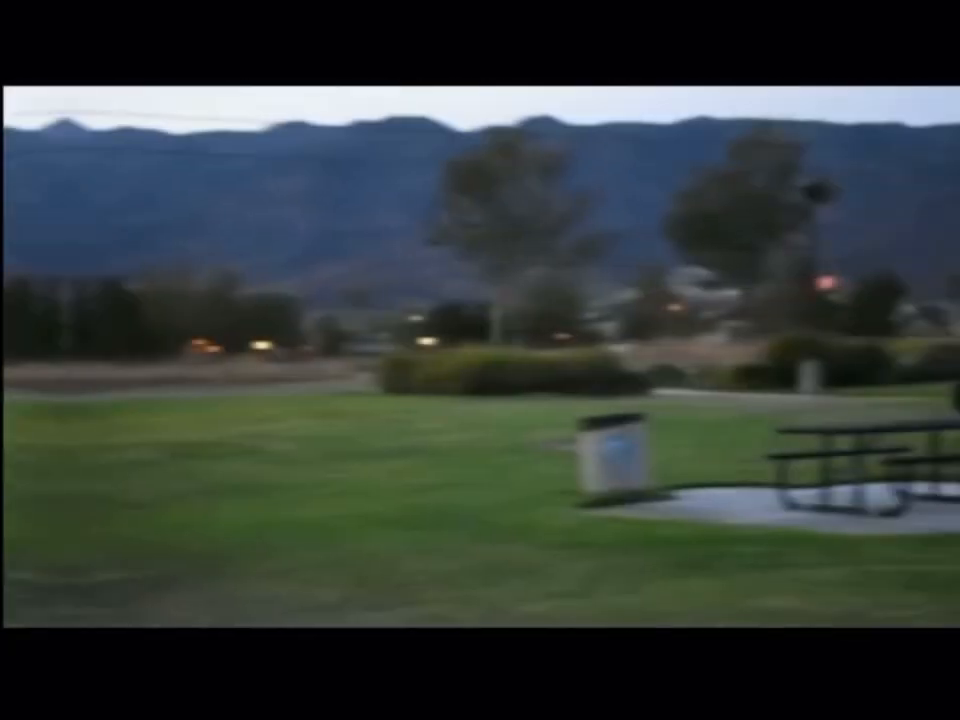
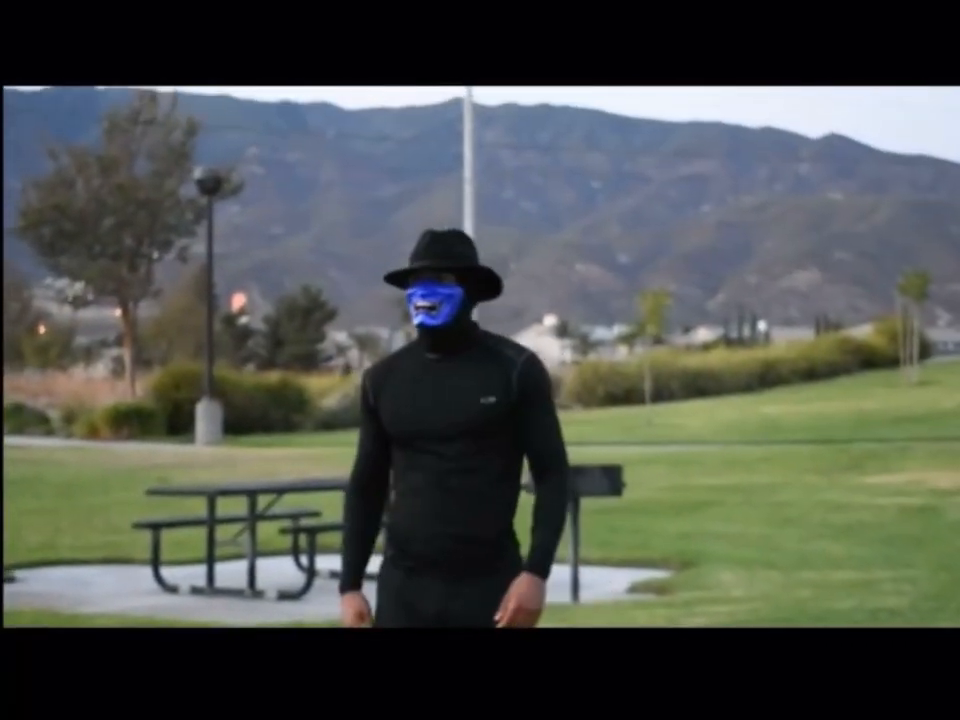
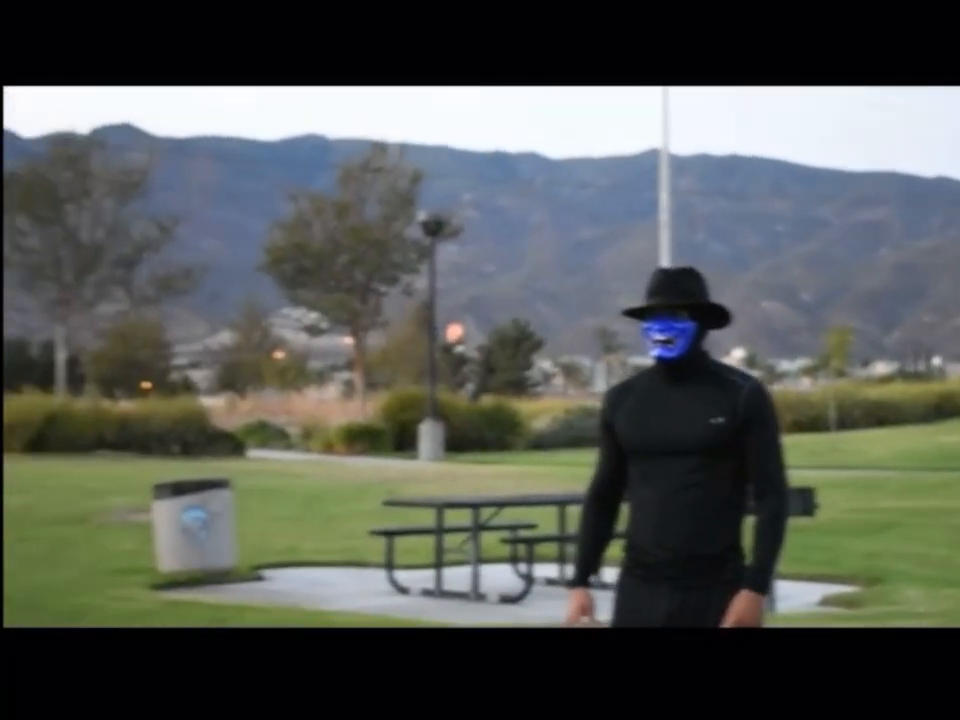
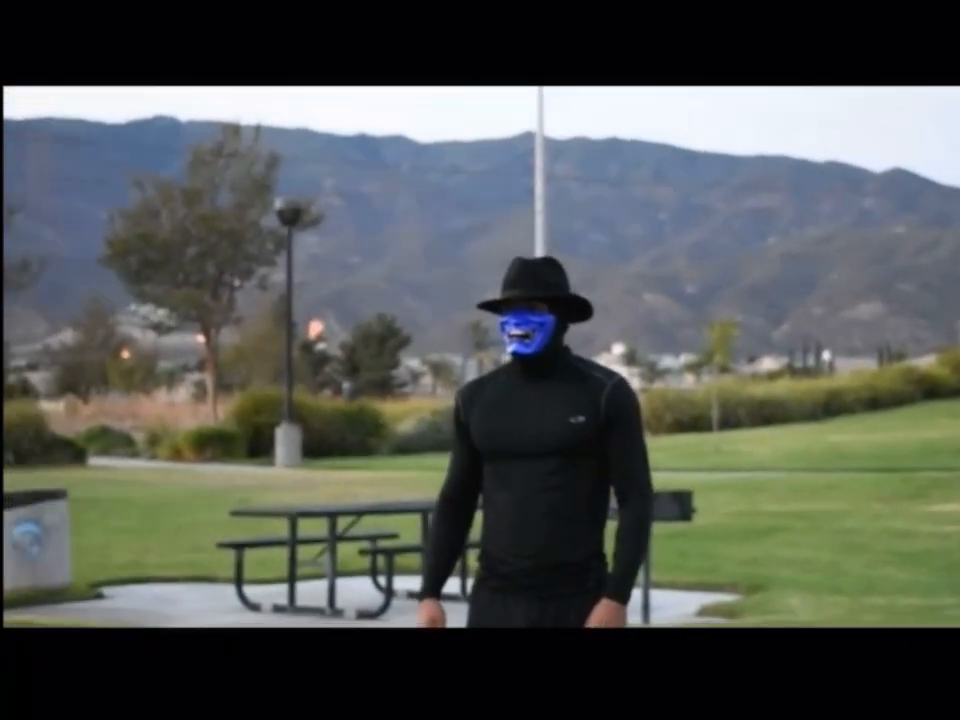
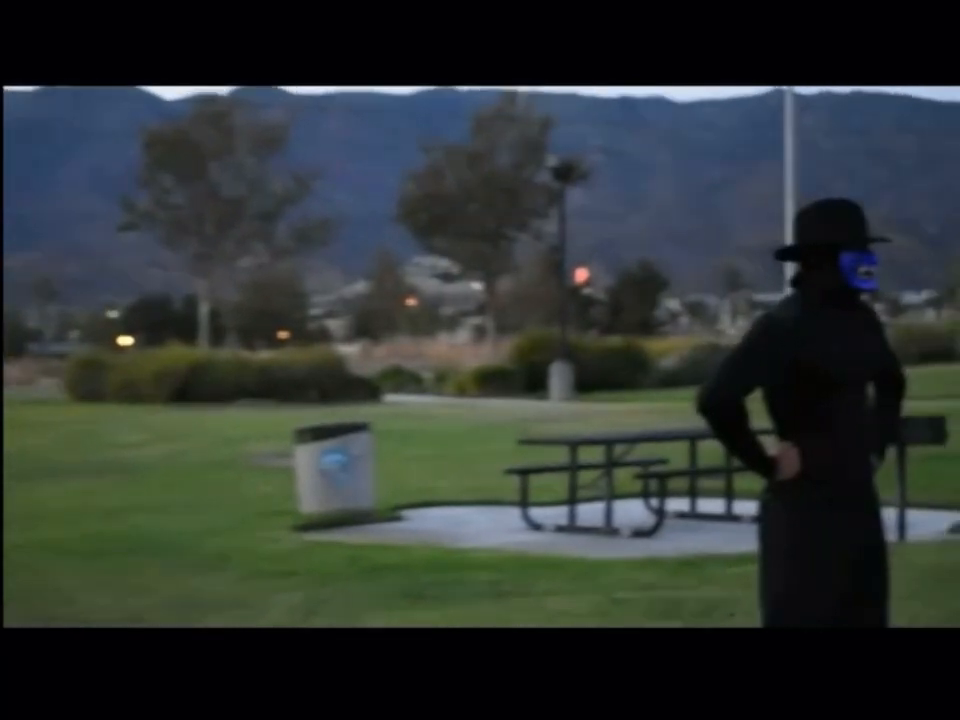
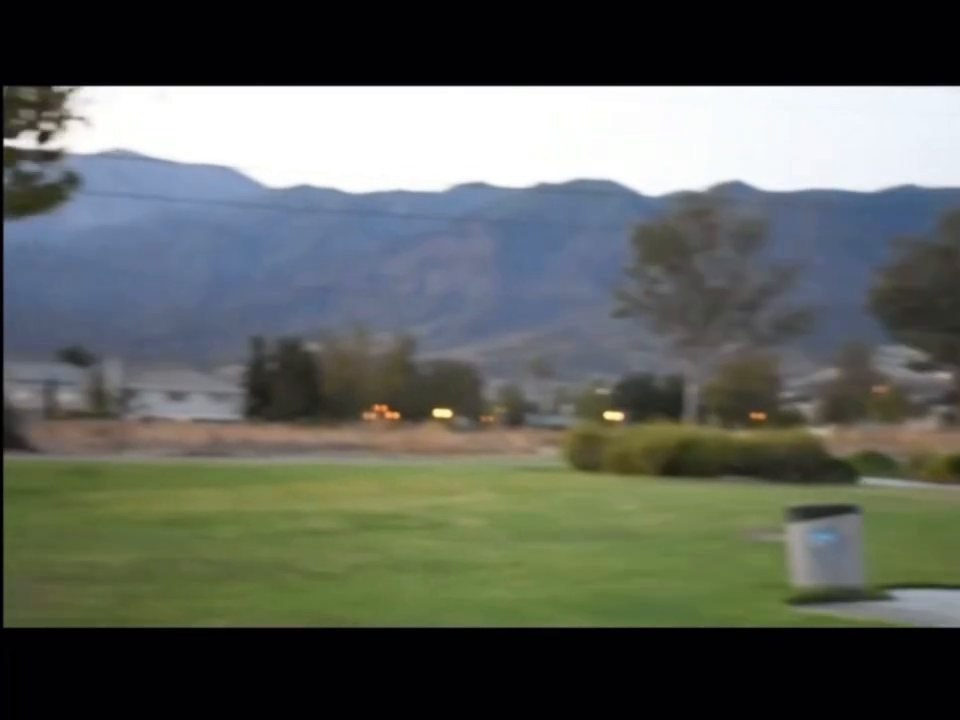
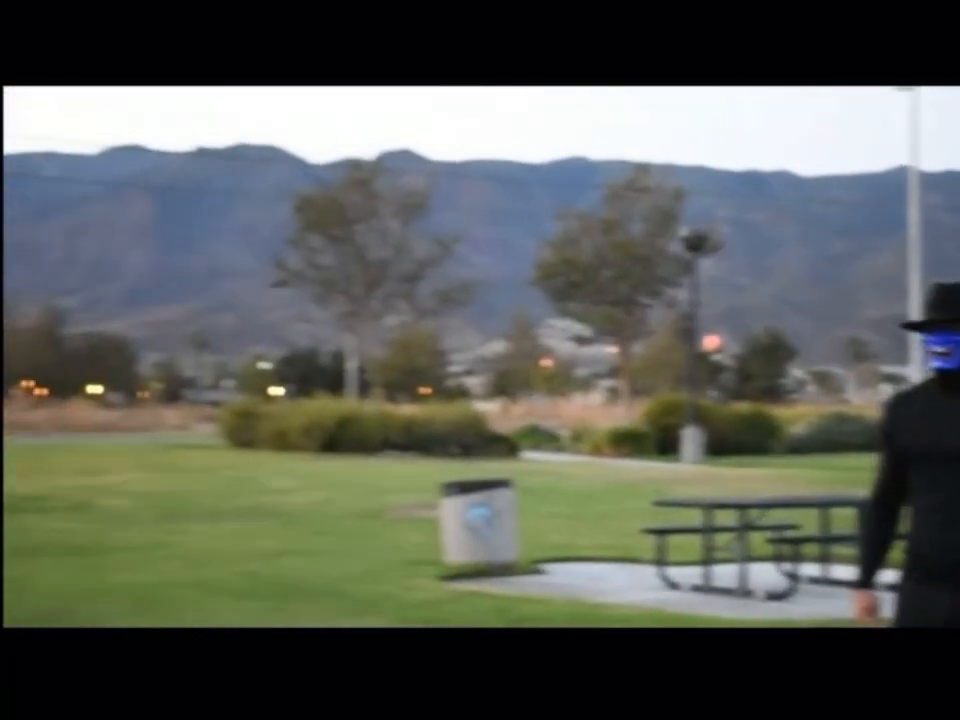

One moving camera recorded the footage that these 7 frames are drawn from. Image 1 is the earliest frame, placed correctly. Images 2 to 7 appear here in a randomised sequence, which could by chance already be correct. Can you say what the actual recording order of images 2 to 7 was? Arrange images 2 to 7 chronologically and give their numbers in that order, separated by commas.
5, 2, 4, 3, 7, 6
